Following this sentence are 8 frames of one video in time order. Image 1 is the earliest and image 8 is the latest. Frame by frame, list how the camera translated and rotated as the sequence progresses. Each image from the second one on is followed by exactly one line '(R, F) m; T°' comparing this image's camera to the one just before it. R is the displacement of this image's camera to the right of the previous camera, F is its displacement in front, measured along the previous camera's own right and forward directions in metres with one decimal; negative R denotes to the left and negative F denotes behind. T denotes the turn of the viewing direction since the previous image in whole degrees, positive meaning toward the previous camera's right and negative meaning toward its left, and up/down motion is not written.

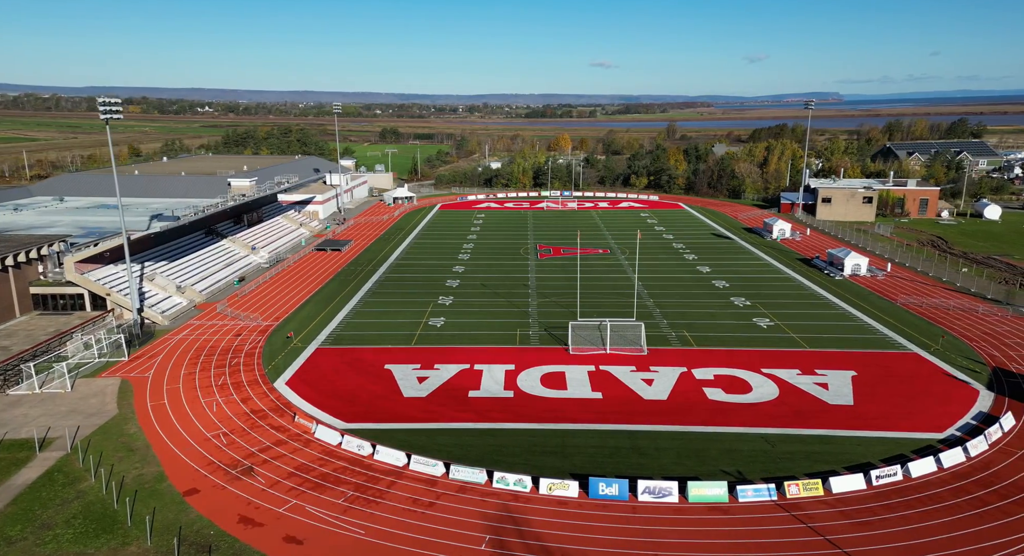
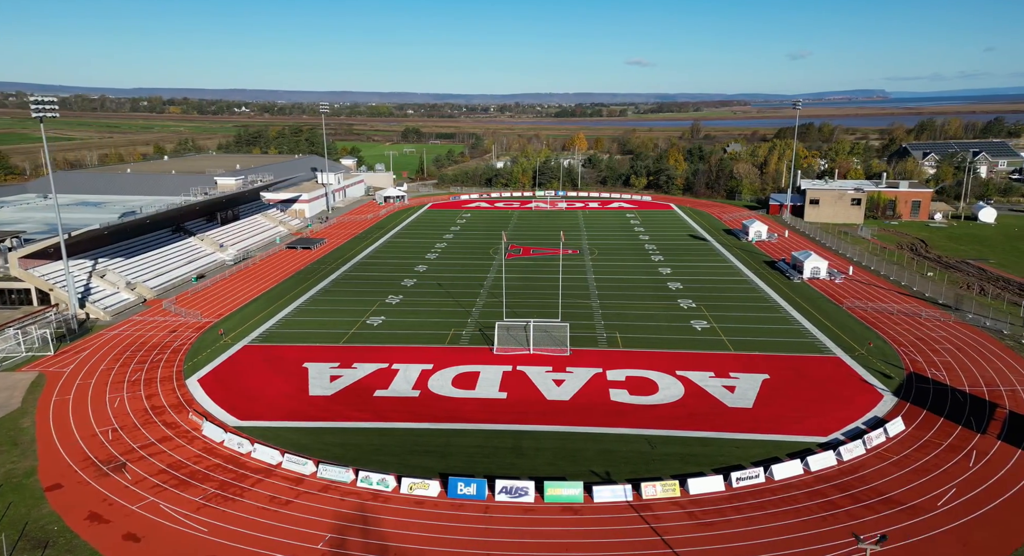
(+3.9, +0.1) m; -1°
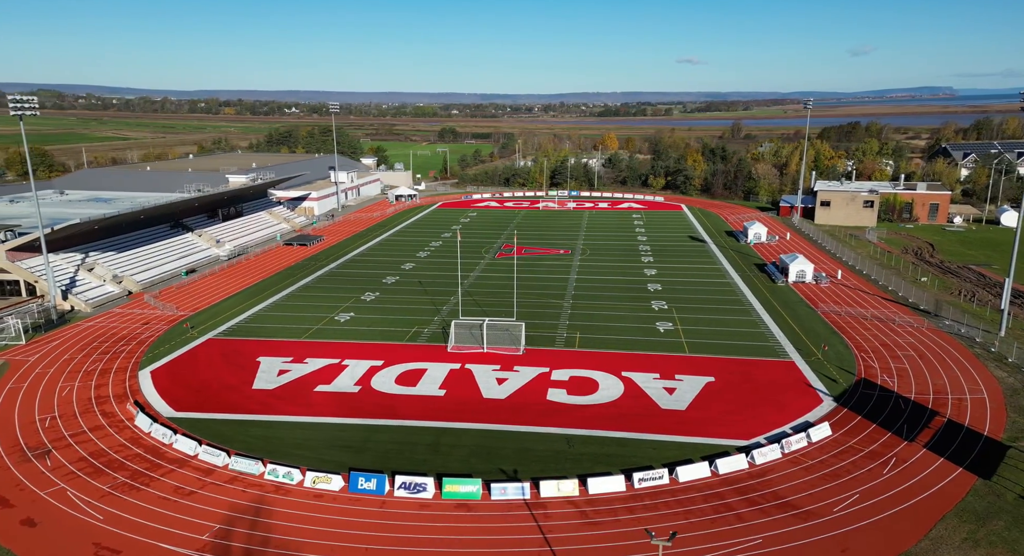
(+3.3, 0.0) m; -2°
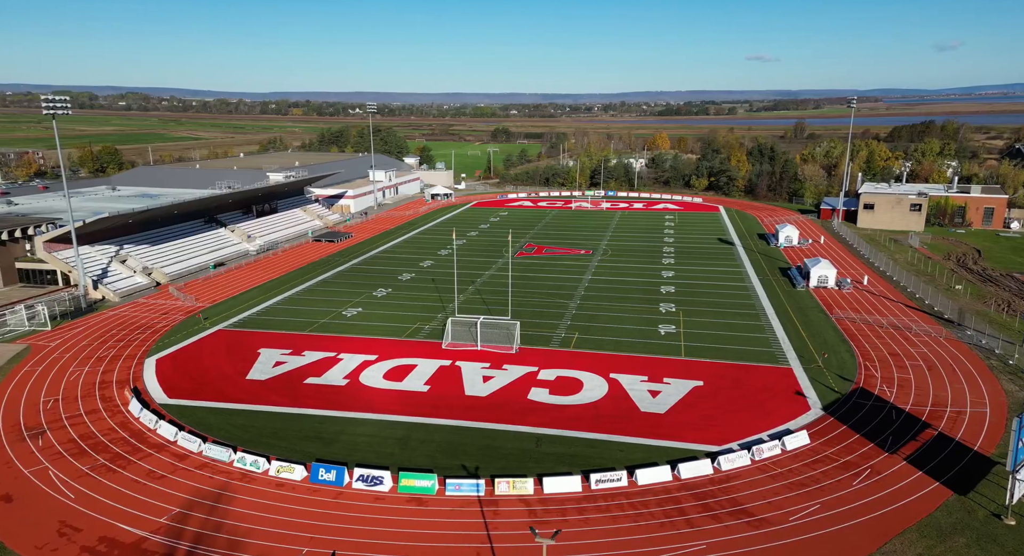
(+2.3, 0.0) m; -4°
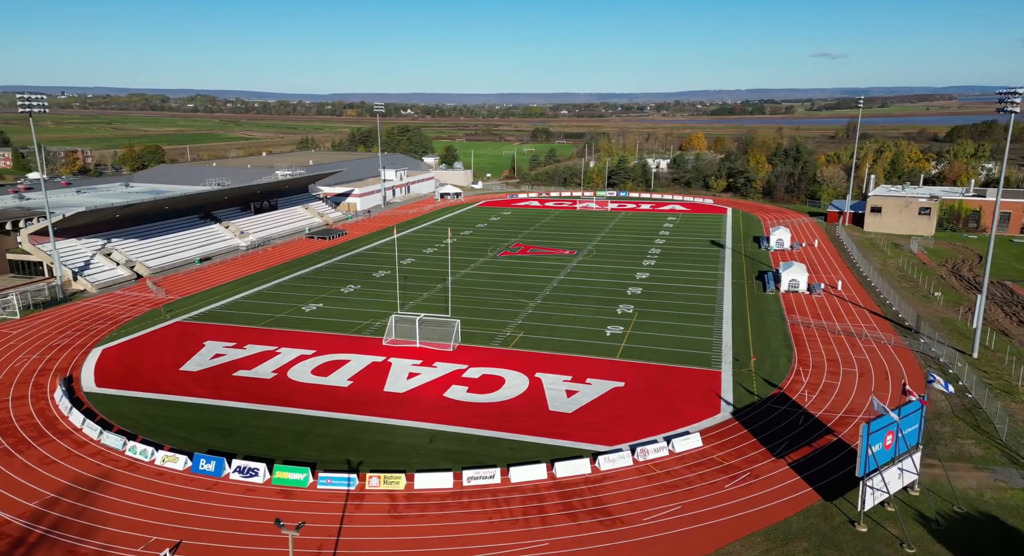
(+4.1, -0.1) m; -3°
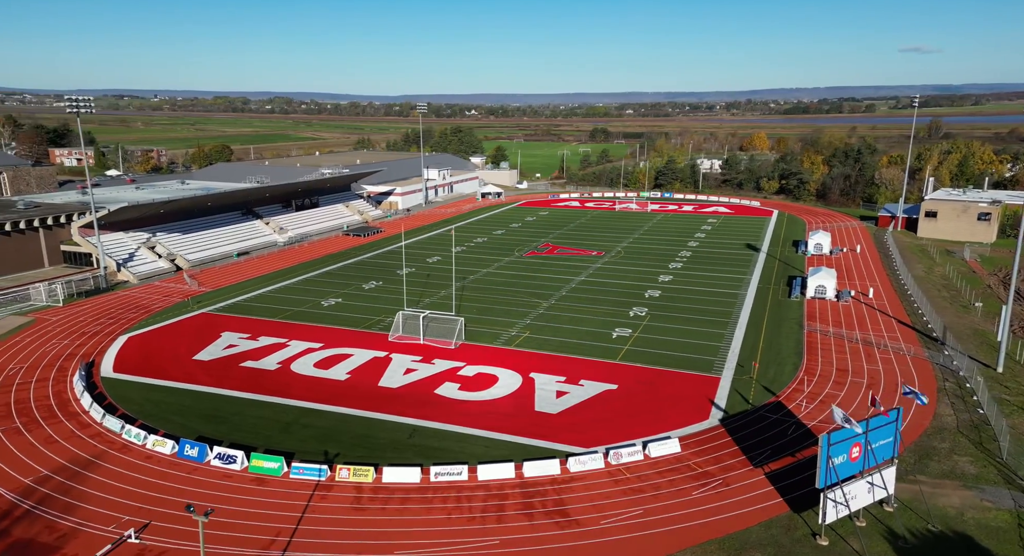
(+2.2, 0.0) m; -4°
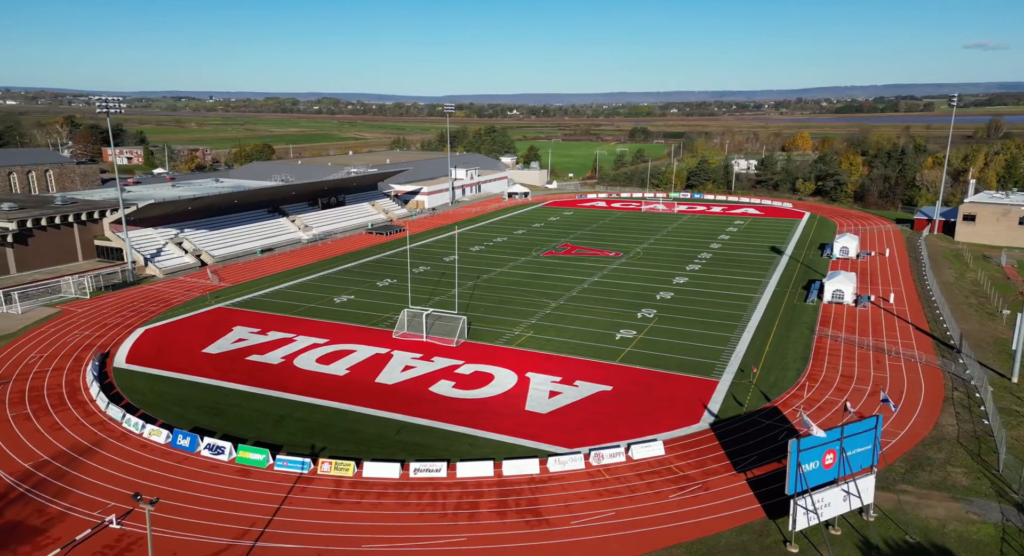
(+1.5, -0.1) m; -3°
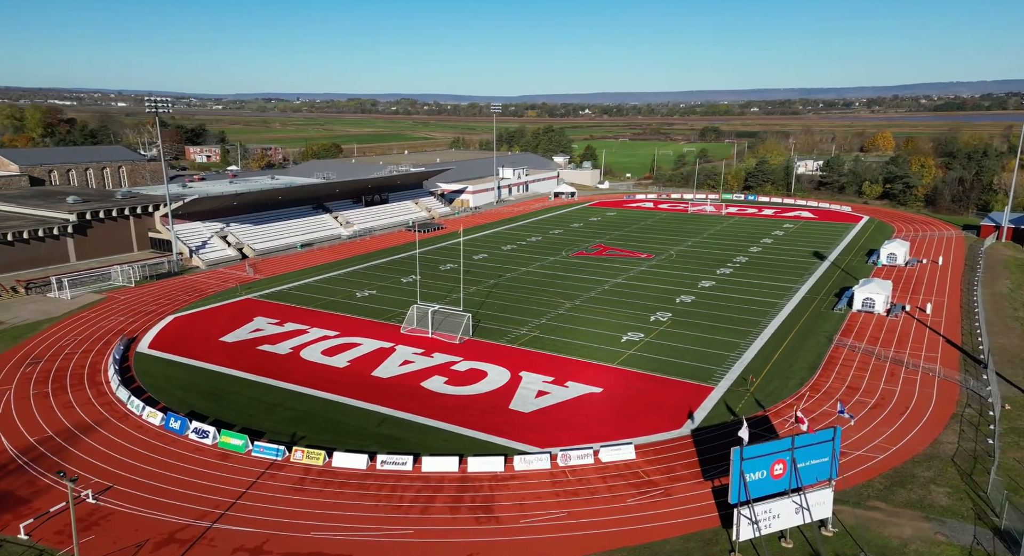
(+2.5, -0.1) m; -5°
